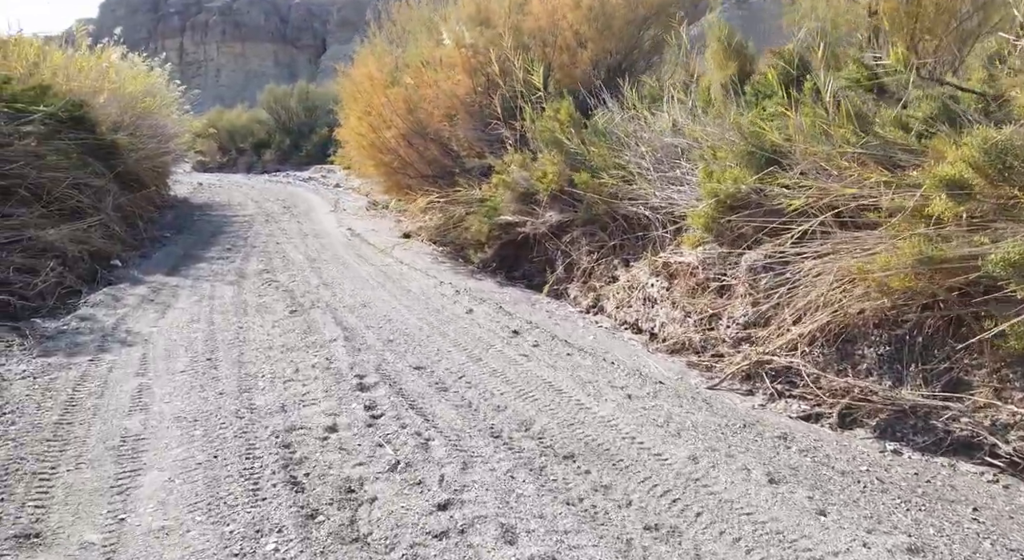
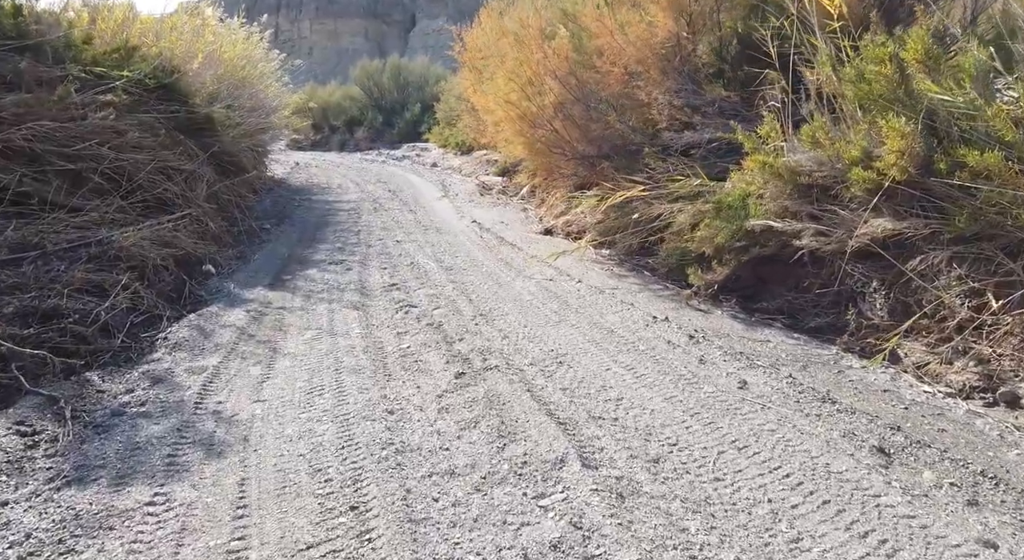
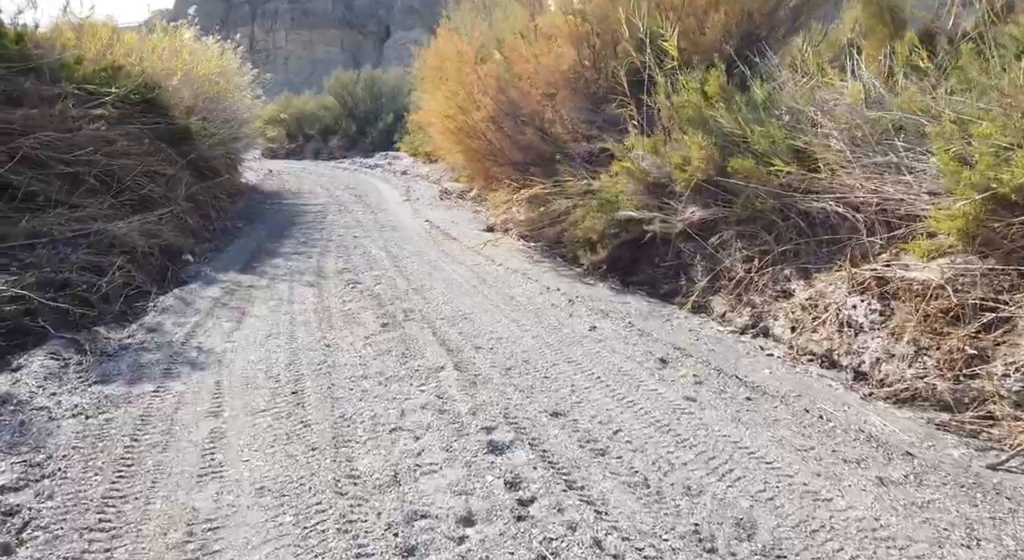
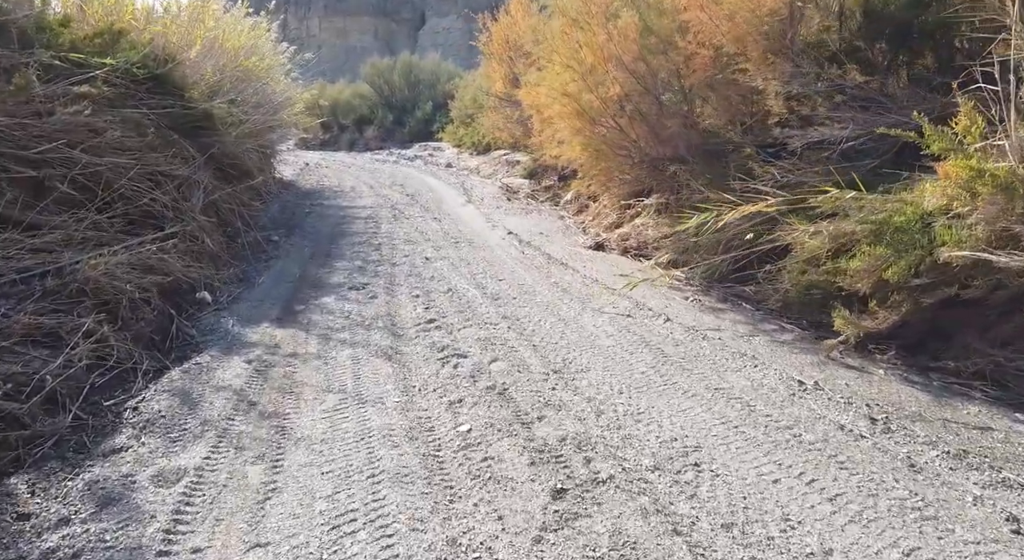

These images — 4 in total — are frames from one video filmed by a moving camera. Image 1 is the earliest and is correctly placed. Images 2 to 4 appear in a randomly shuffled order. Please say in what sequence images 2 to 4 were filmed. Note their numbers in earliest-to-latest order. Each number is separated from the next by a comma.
3, 2, 4
